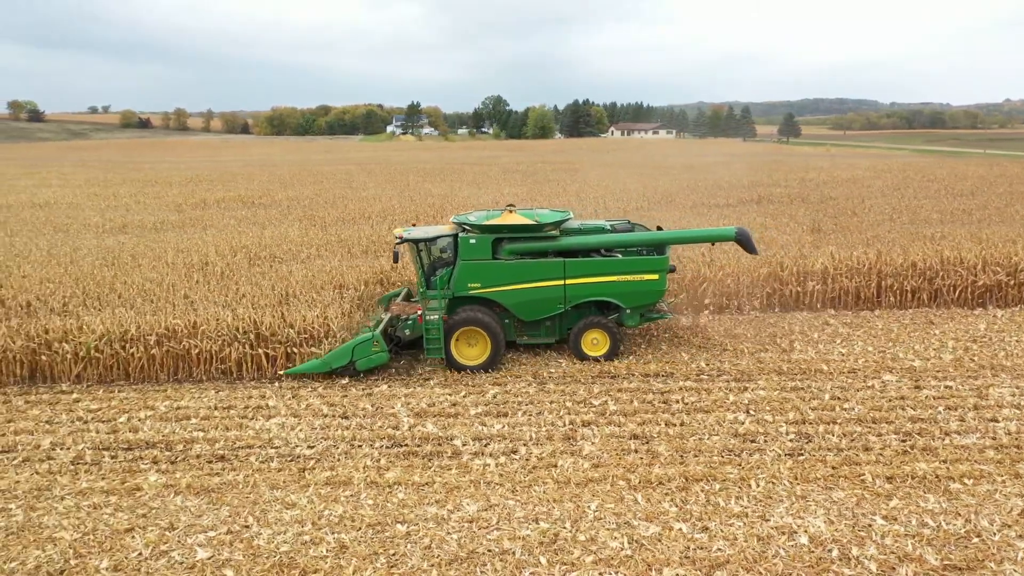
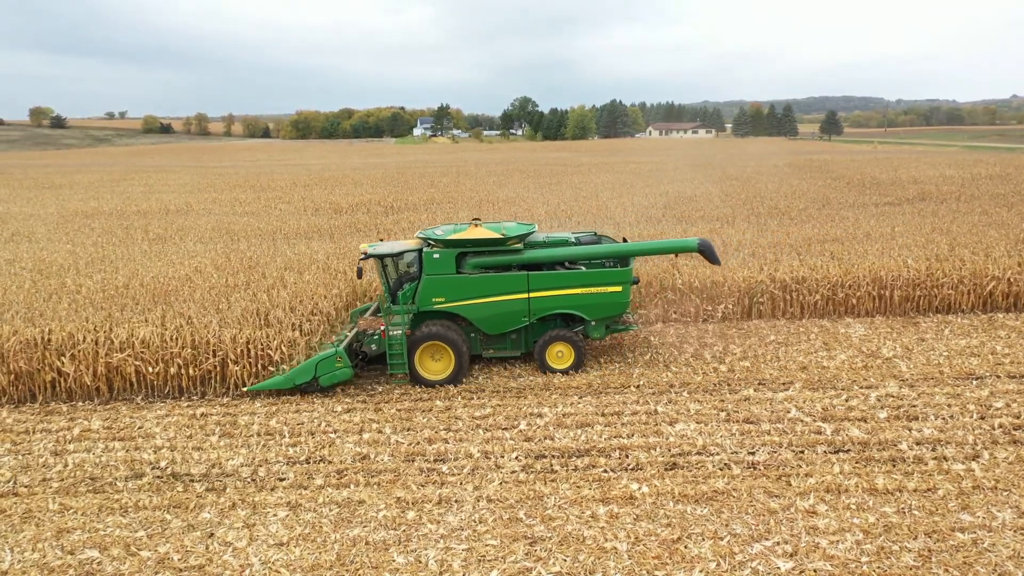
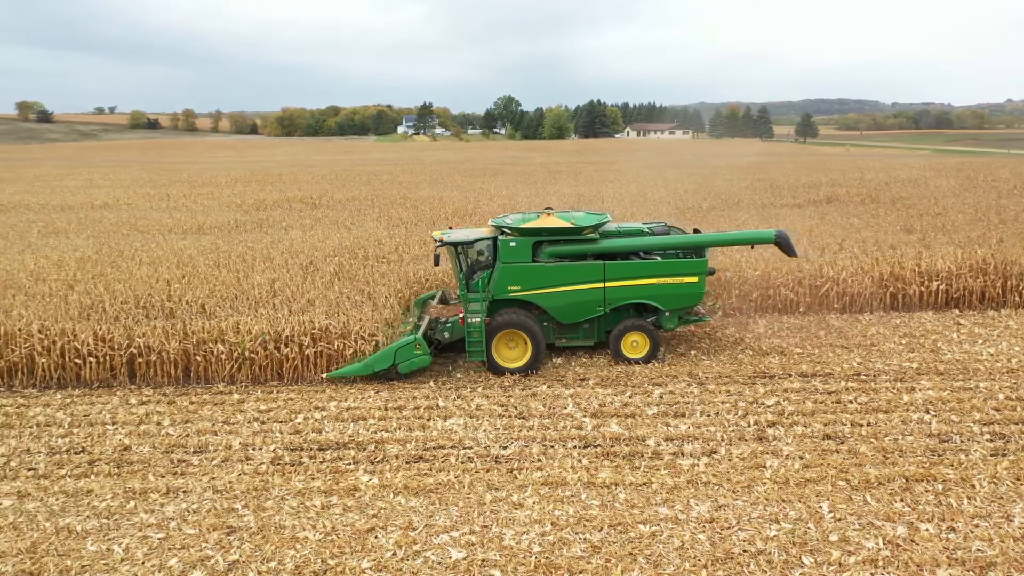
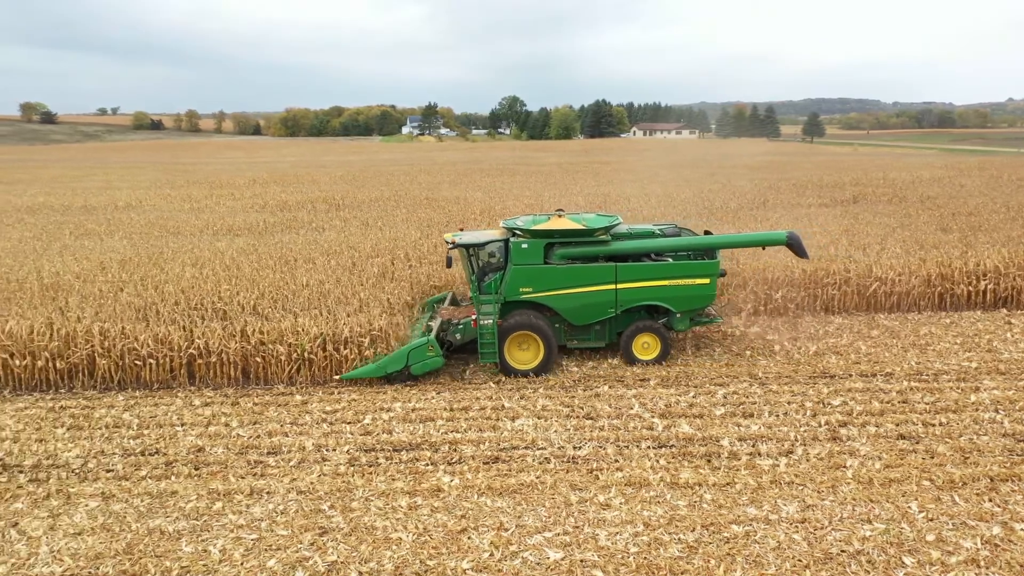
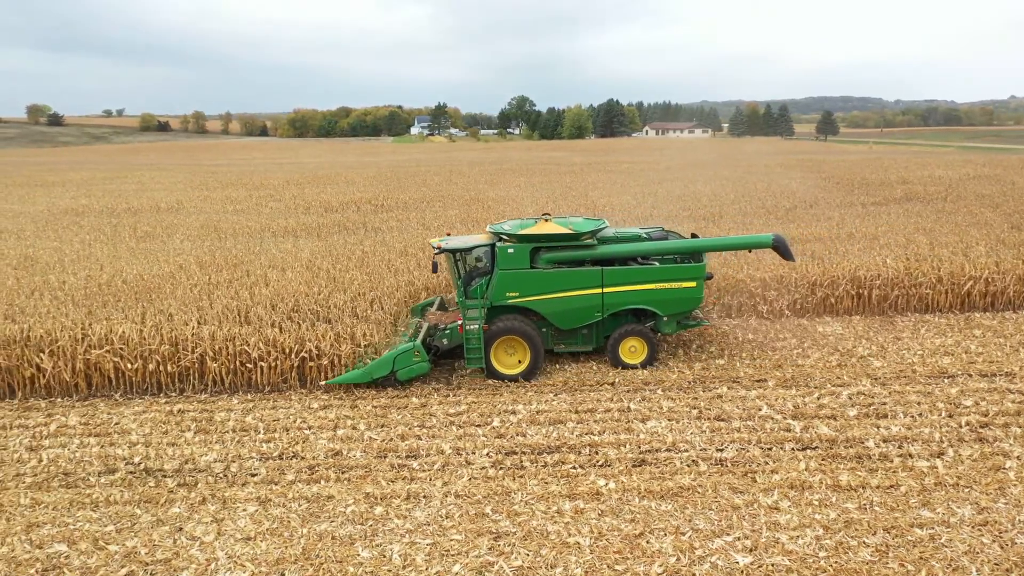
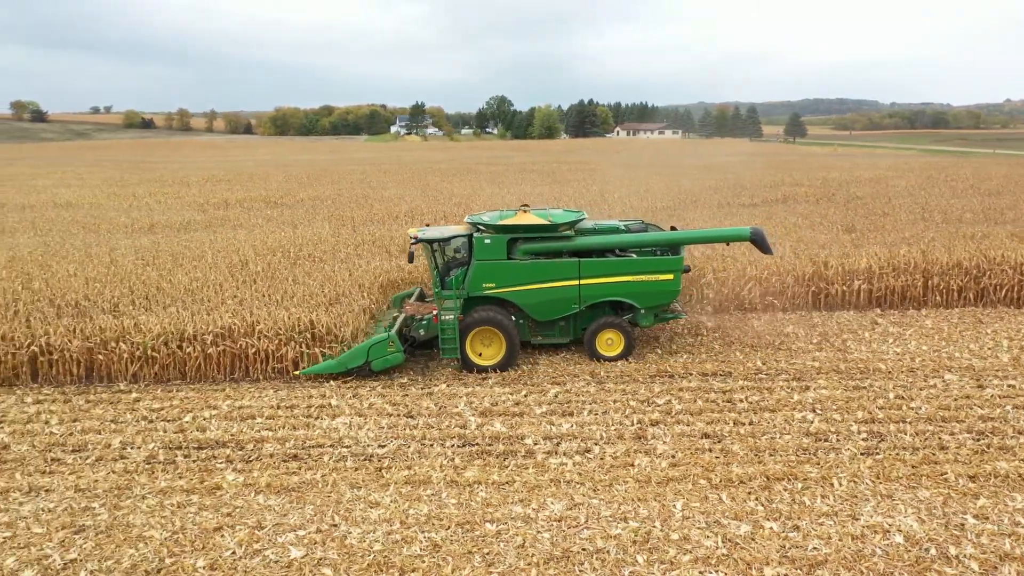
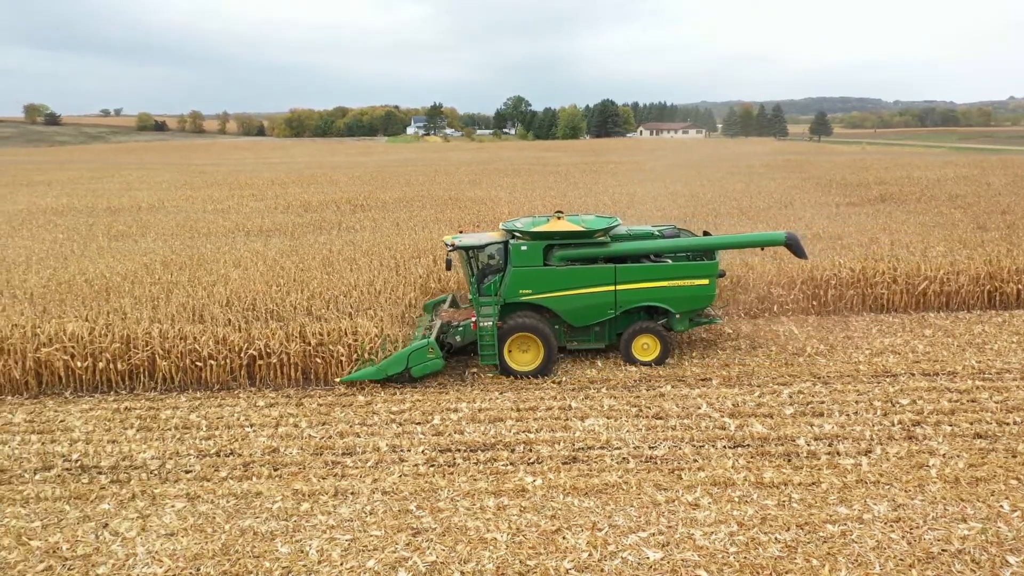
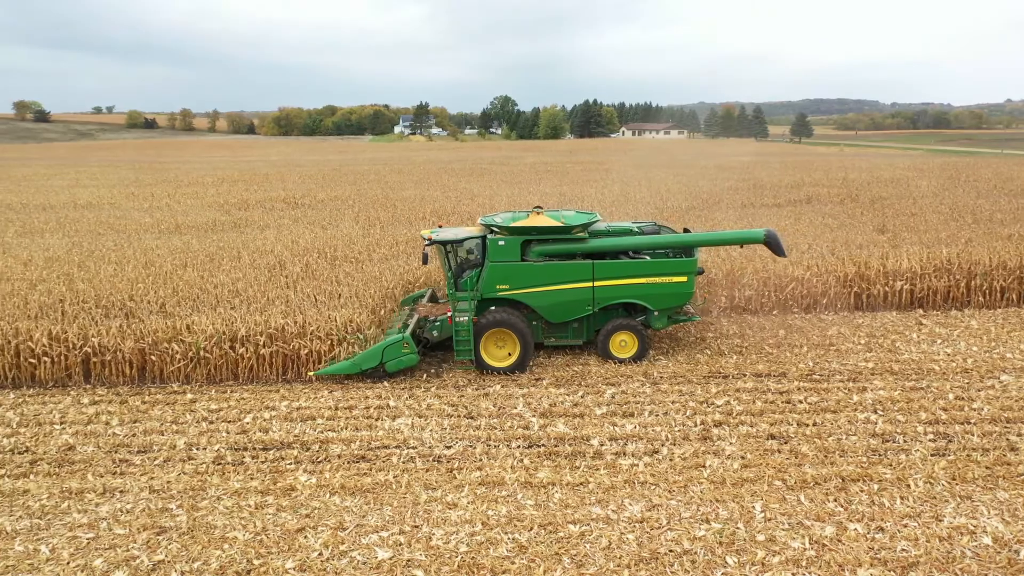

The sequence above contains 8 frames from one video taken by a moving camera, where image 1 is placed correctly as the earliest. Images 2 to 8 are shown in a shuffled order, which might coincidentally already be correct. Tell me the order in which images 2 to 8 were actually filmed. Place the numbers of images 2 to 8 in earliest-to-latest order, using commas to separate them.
6, 8, 3, 4, 7, 5, 2
